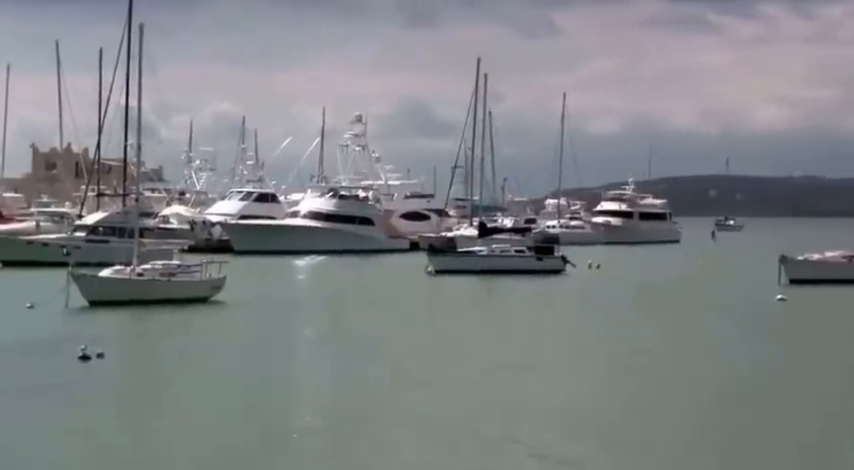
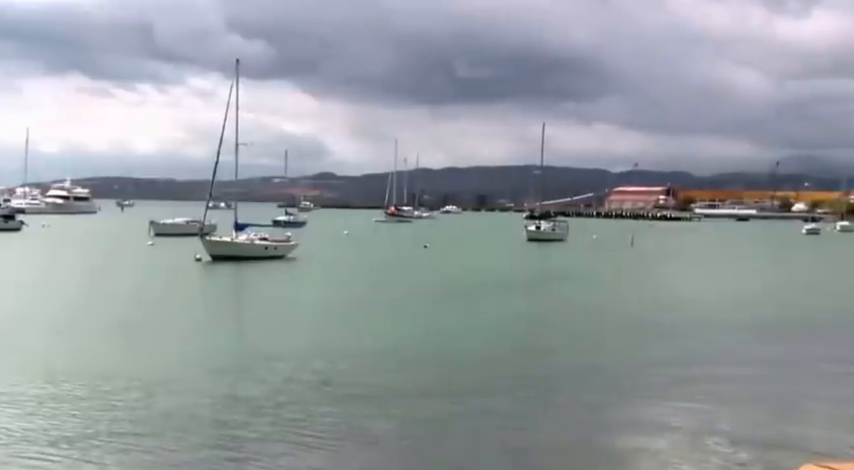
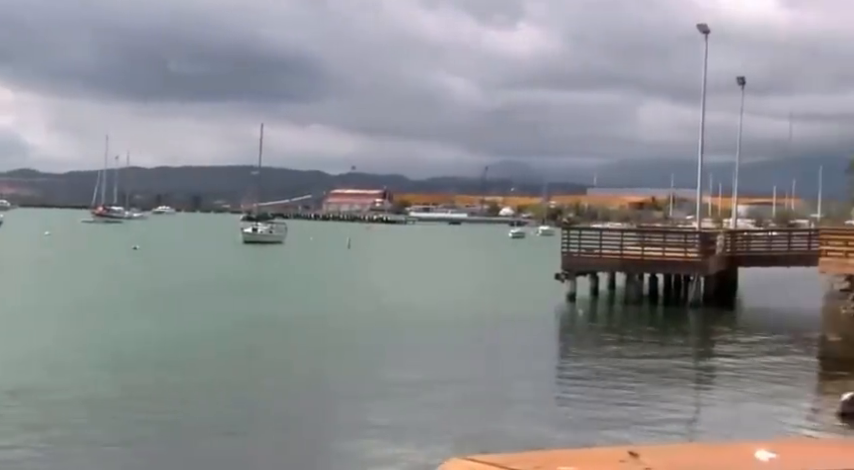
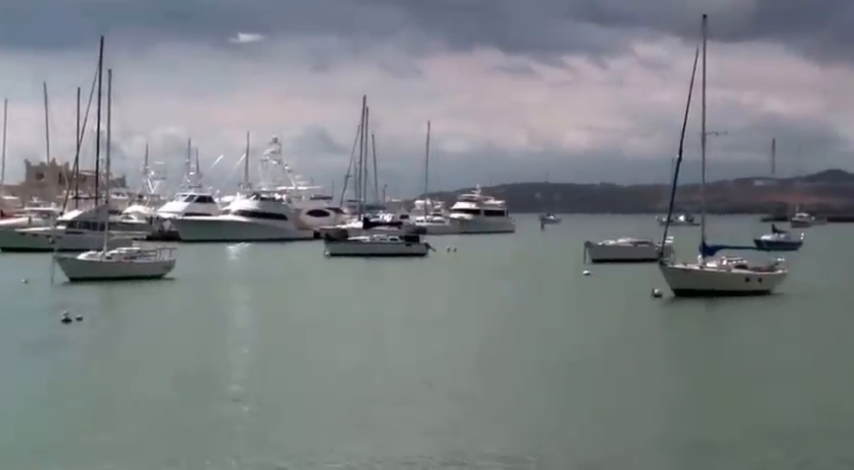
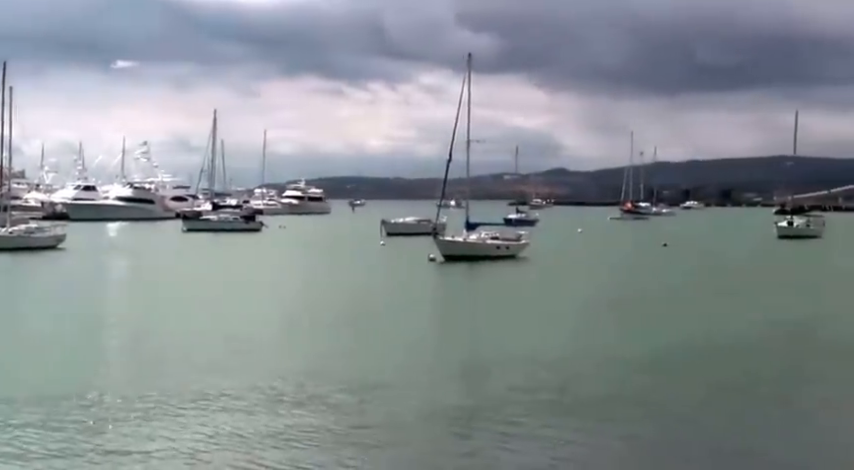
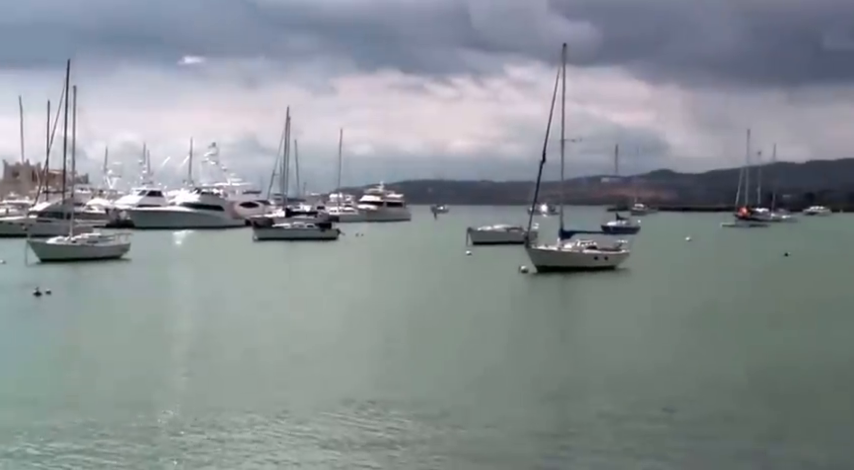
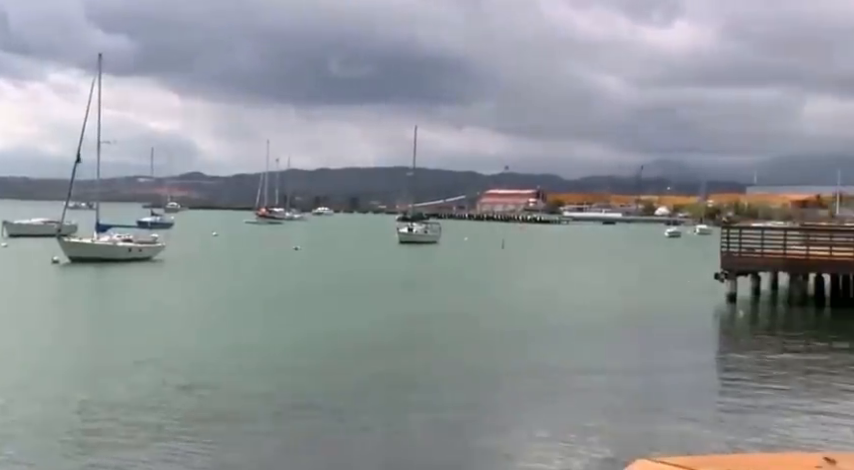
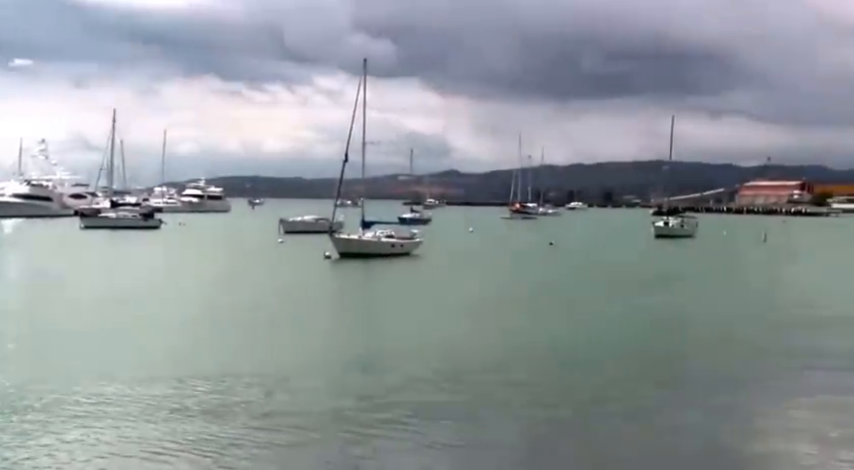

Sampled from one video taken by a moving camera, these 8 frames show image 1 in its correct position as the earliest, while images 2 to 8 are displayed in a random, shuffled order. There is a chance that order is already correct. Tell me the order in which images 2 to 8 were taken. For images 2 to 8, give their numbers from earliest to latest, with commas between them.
4, 6, 5, 8, 2, 7, 3
